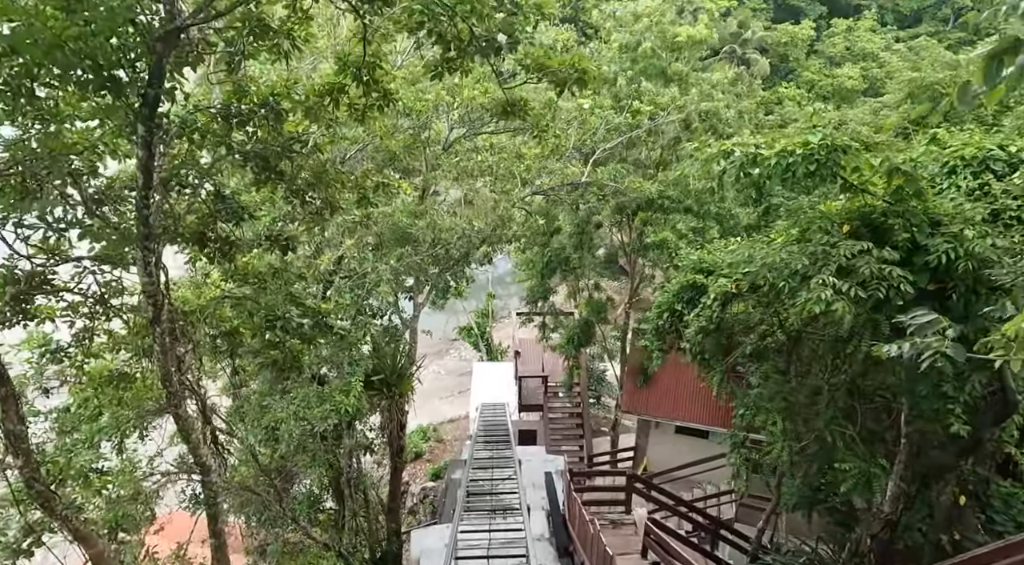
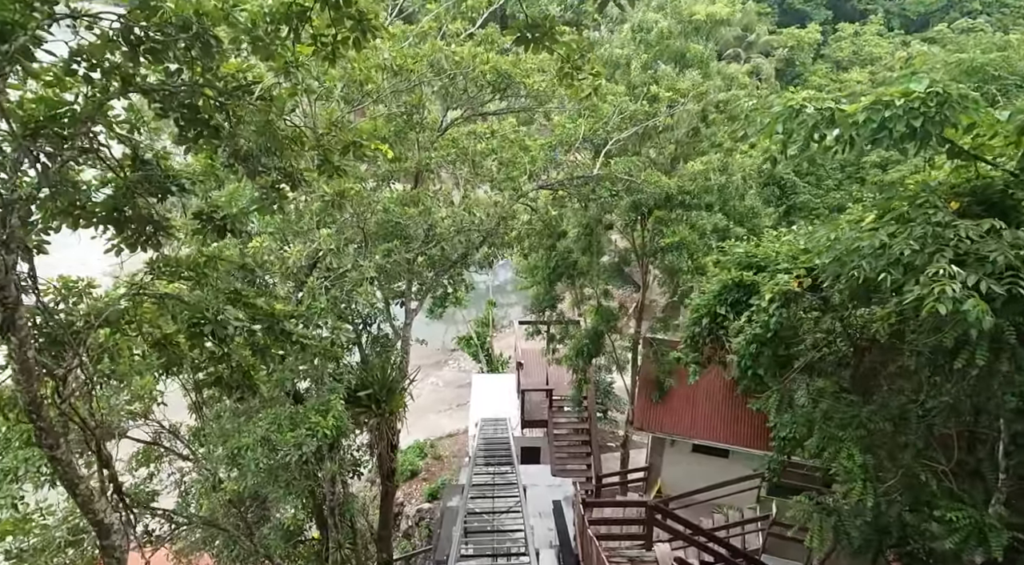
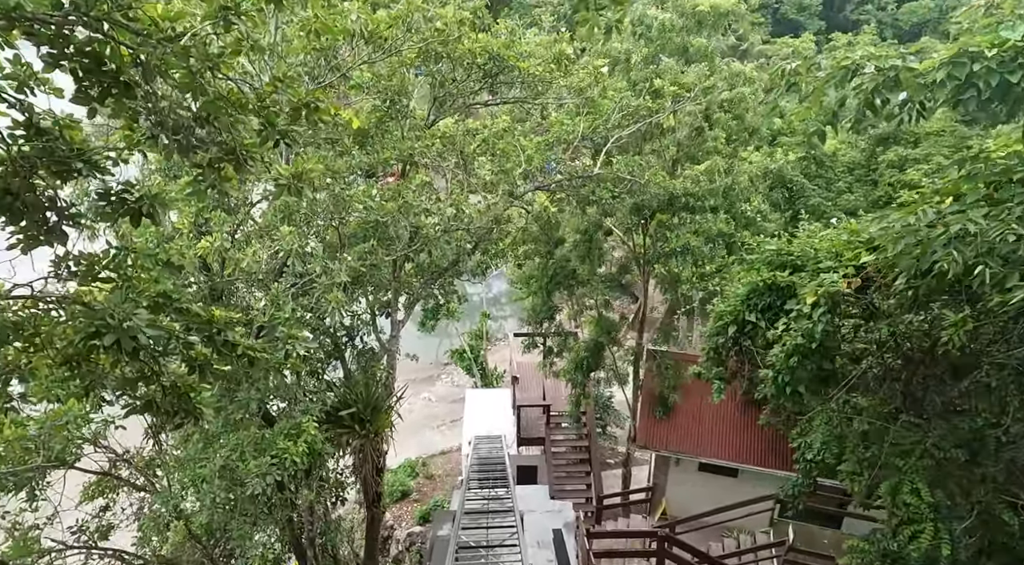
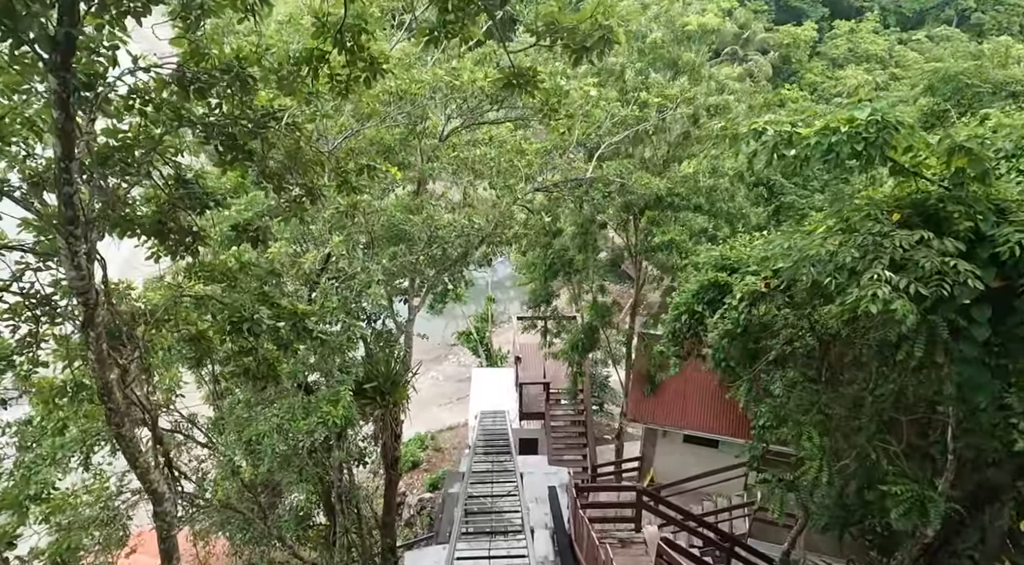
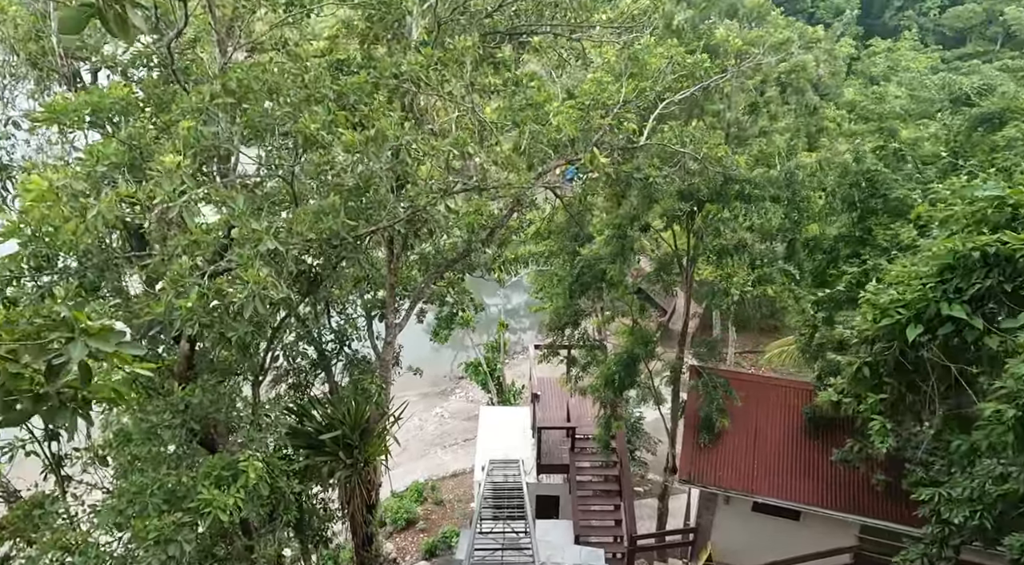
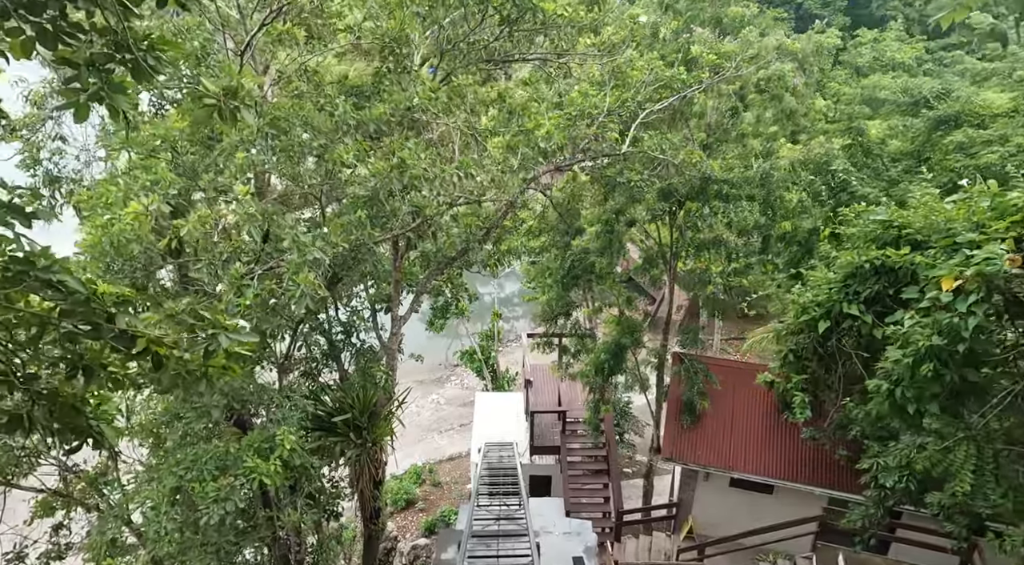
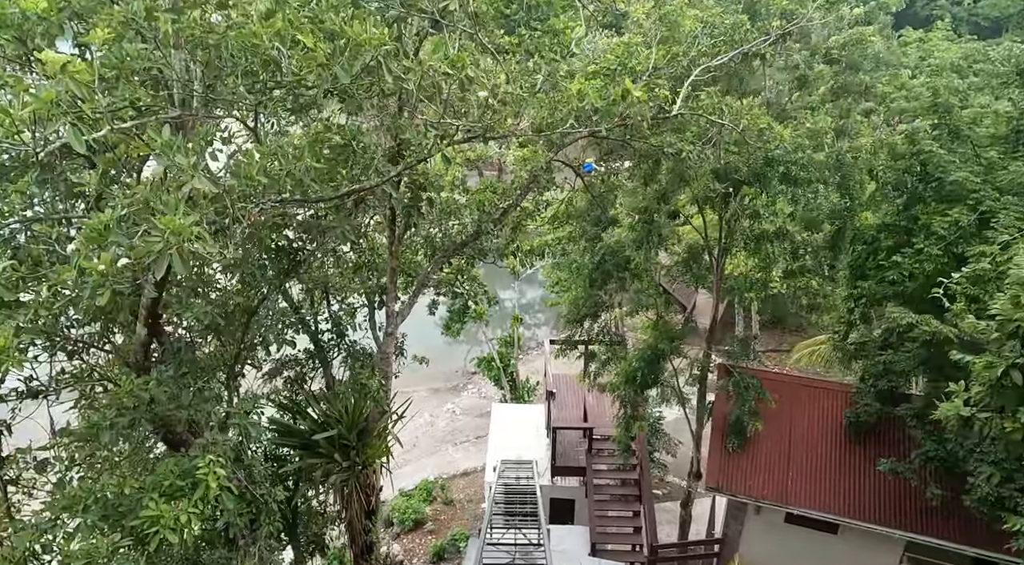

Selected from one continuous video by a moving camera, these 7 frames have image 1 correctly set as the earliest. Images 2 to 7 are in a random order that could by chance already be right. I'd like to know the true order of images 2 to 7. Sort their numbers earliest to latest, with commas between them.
4, 2, 3, 6, 5, 7
